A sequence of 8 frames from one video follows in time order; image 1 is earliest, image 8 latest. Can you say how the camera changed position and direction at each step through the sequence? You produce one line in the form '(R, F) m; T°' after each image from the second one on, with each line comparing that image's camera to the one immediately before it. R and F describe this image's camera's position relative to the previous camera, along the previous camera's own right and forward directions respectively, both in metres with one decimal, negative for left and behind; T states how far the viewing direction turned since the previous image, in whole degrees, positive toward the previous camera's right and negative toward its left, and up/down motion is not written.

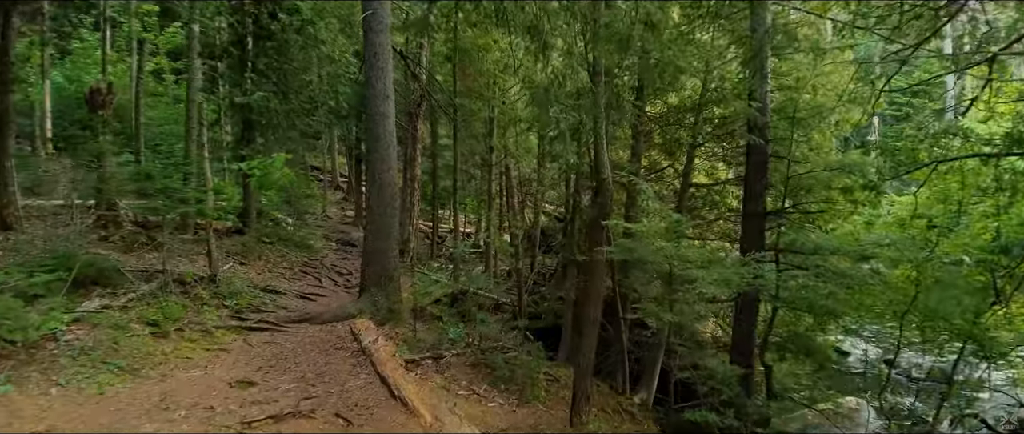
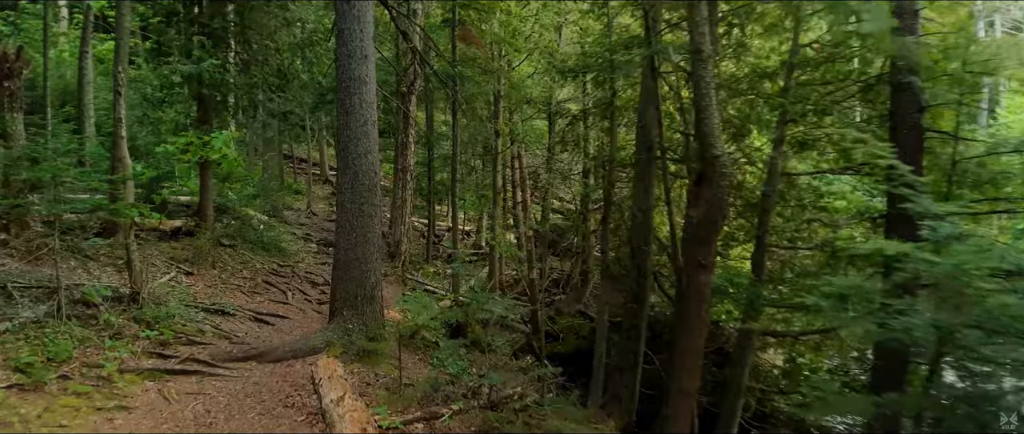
(-0.2, +2.8) m; 0°
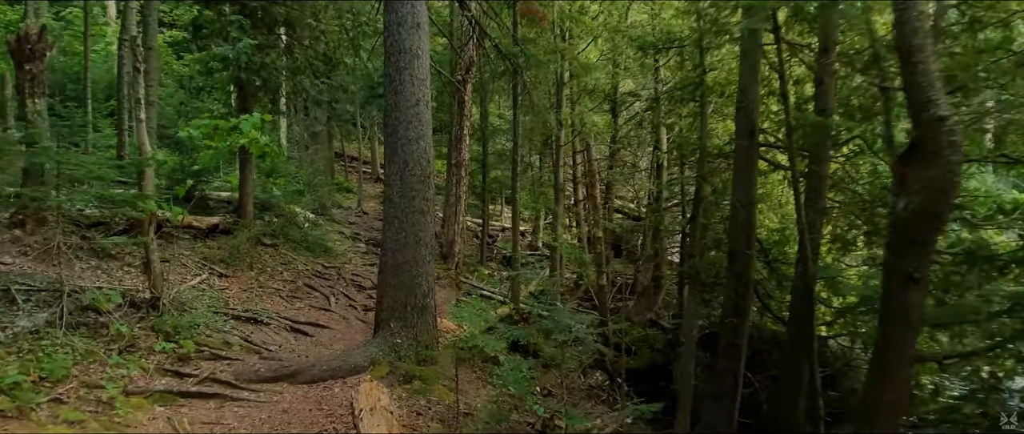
(-0.2, +1.3) m; -3°
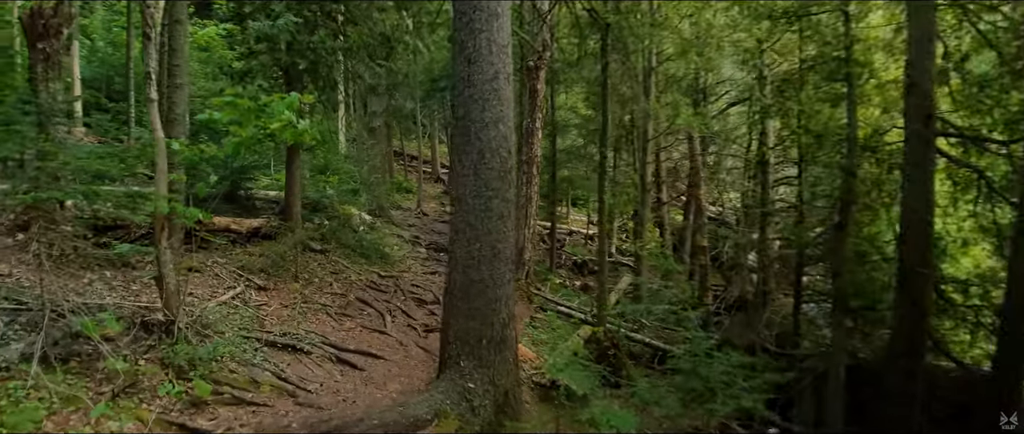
(-0.3, +1.7) m; -4°
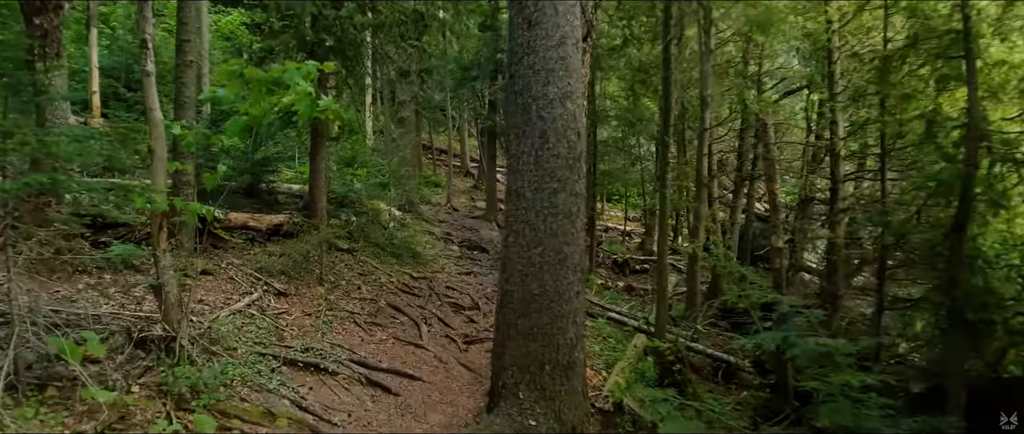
(-0.2, +1.0) m; -2°
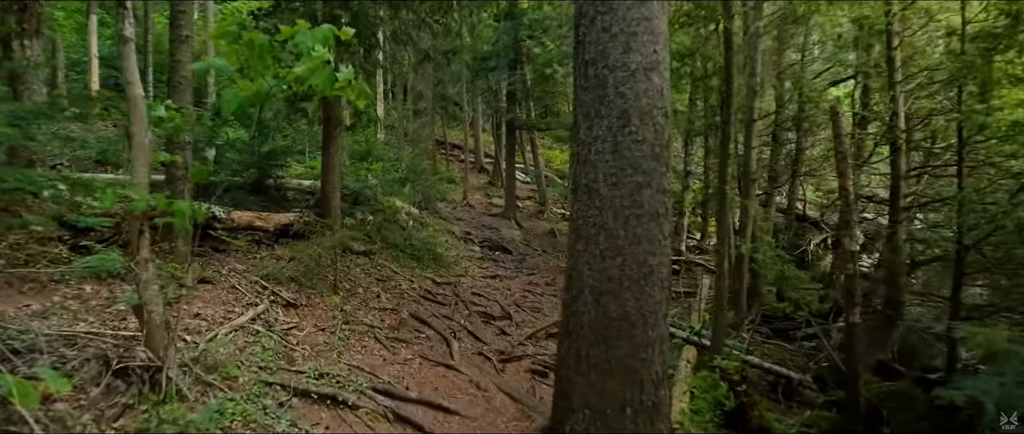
(-0.3, +1.0) m; -1°
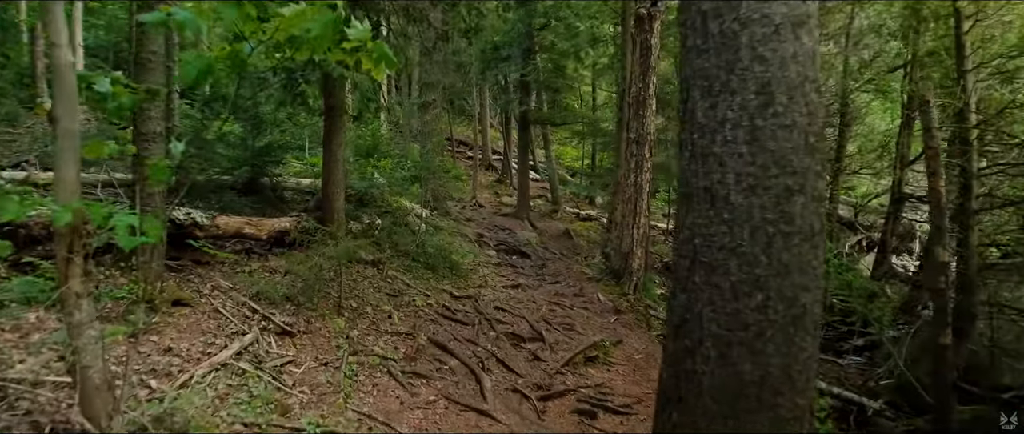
(-0.3, +1.1) m; 0°
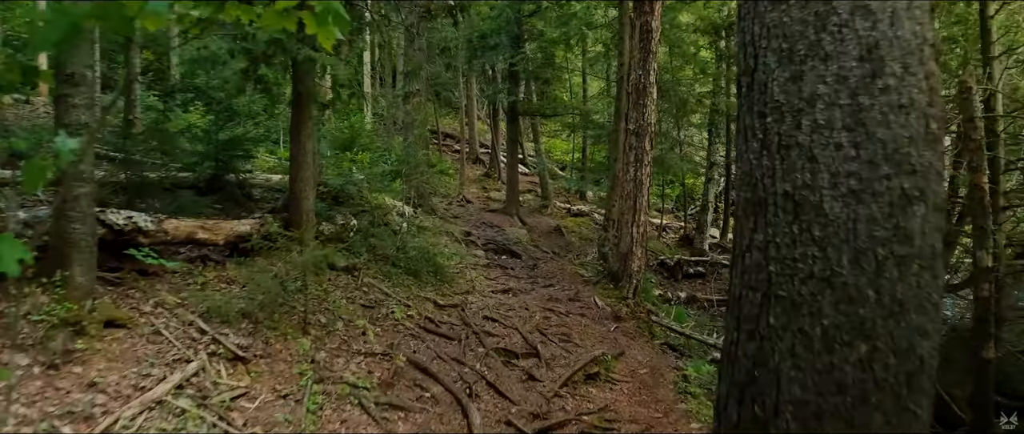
(0.0, +0.8) m; +1°
